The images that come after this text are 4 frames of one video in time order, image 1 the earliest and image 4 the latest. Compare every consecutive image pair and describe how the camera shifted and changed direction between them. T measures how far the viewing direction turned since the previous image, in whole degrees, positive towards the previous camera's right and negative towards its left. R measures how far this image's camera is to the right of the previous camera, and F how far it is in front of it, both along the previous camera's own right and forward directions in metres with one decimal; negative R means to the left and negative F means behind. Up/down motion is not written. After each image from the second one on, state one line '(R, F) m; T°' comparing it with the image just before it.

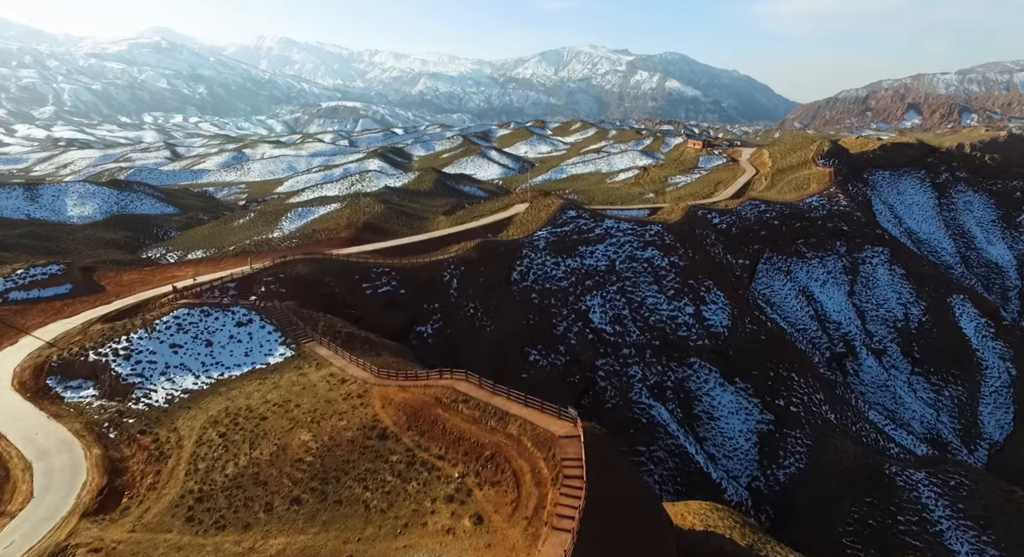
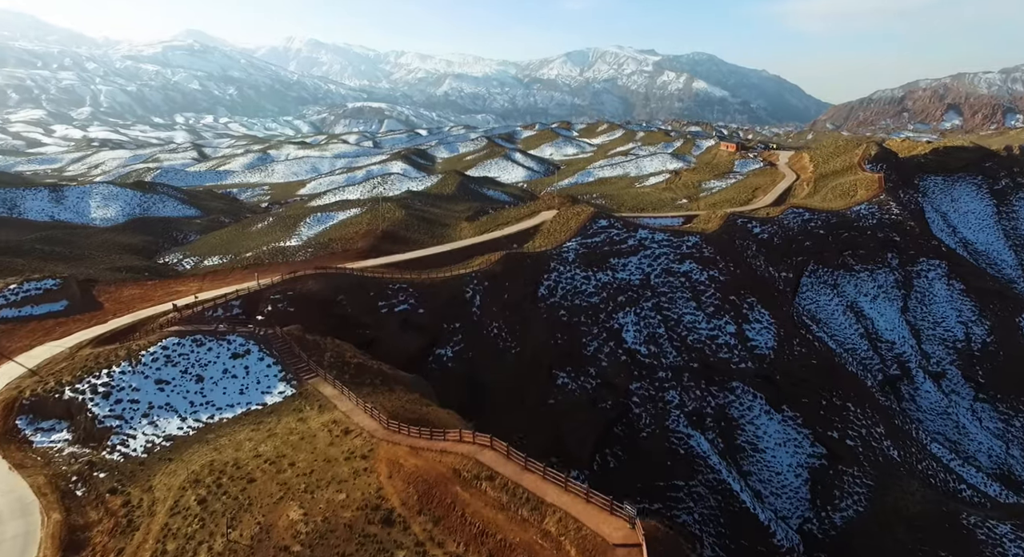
(-0.3, +2.2) m; -2°
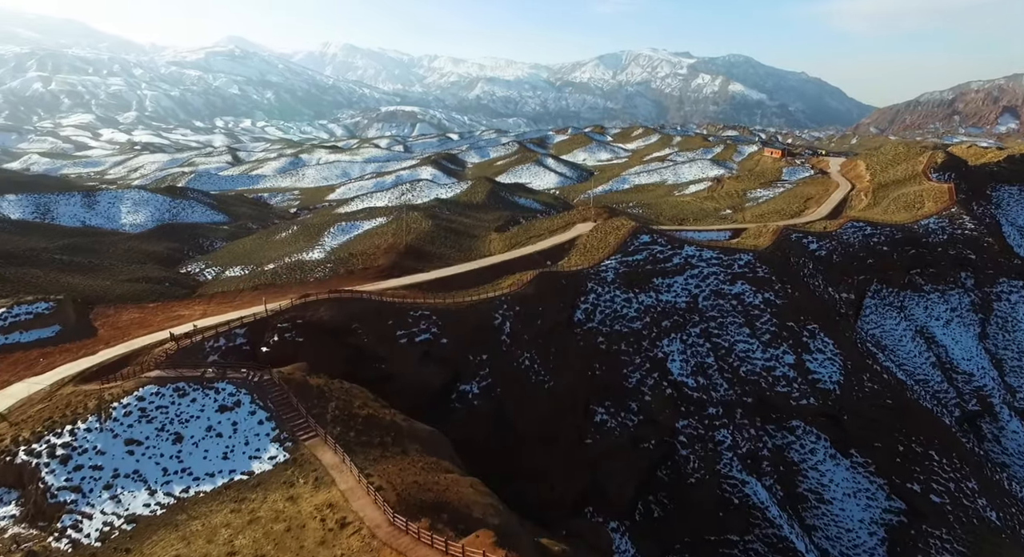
(-0.3, +2.6) m; -3°
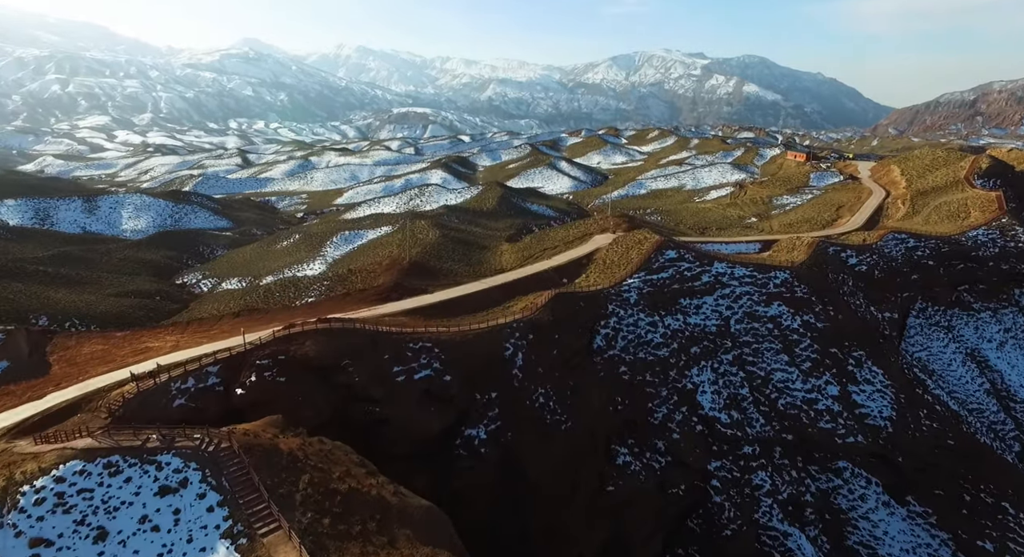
(-0.1, +2.6) m; -1°
